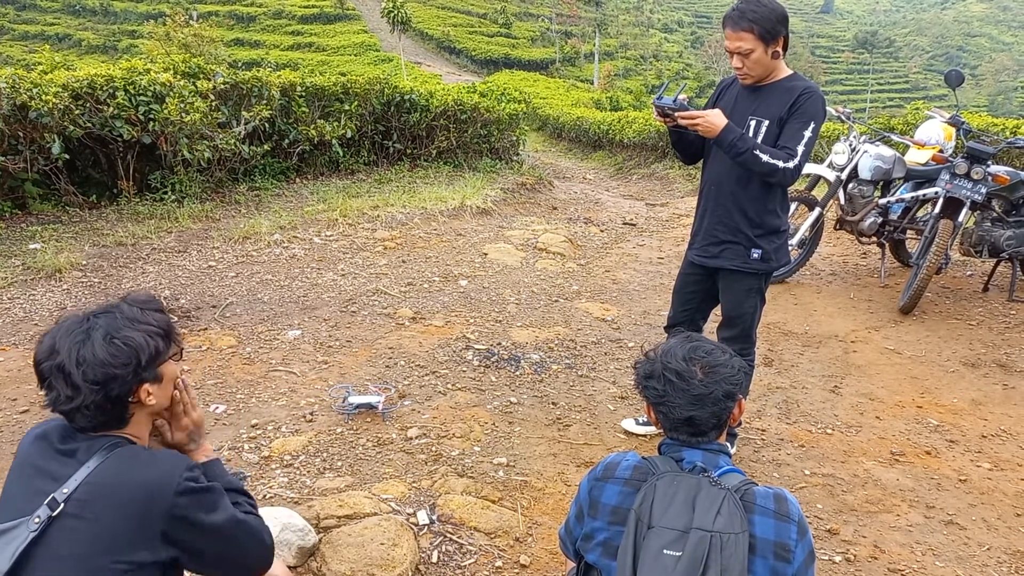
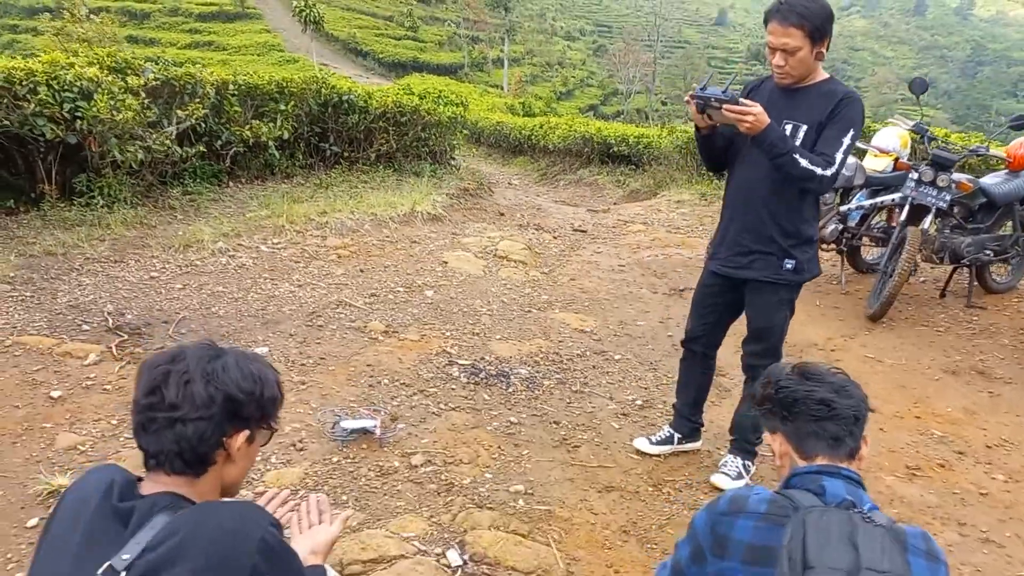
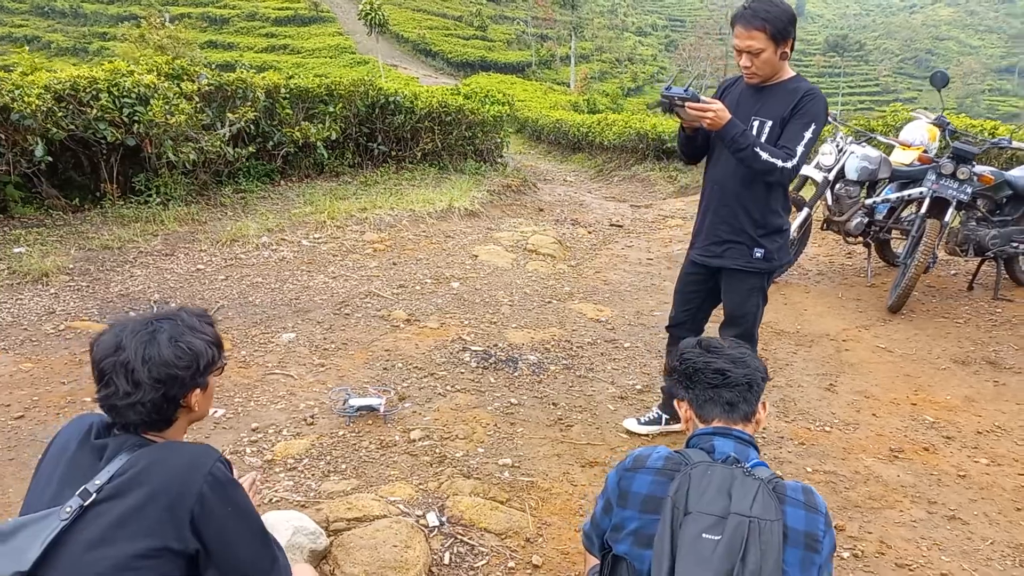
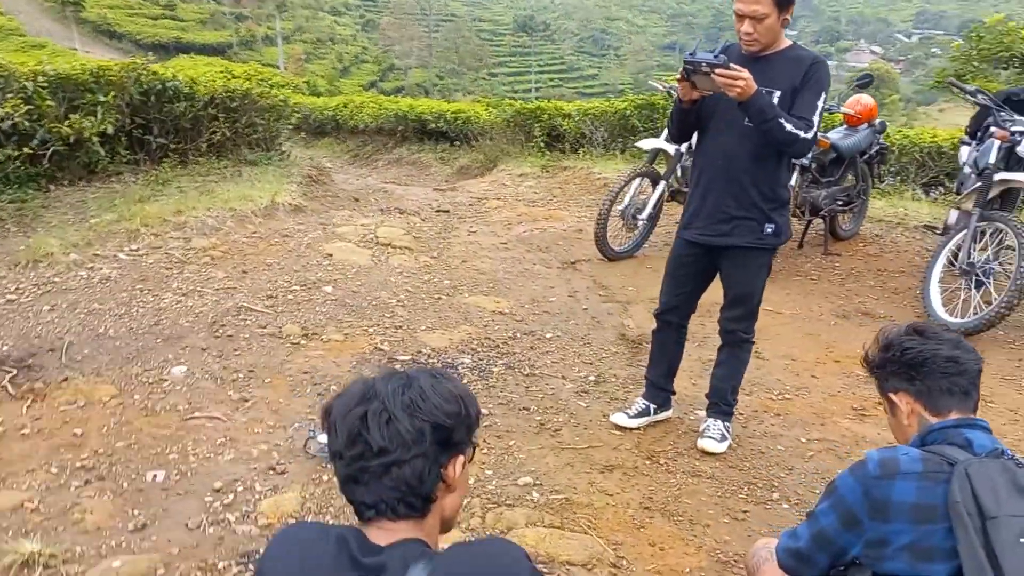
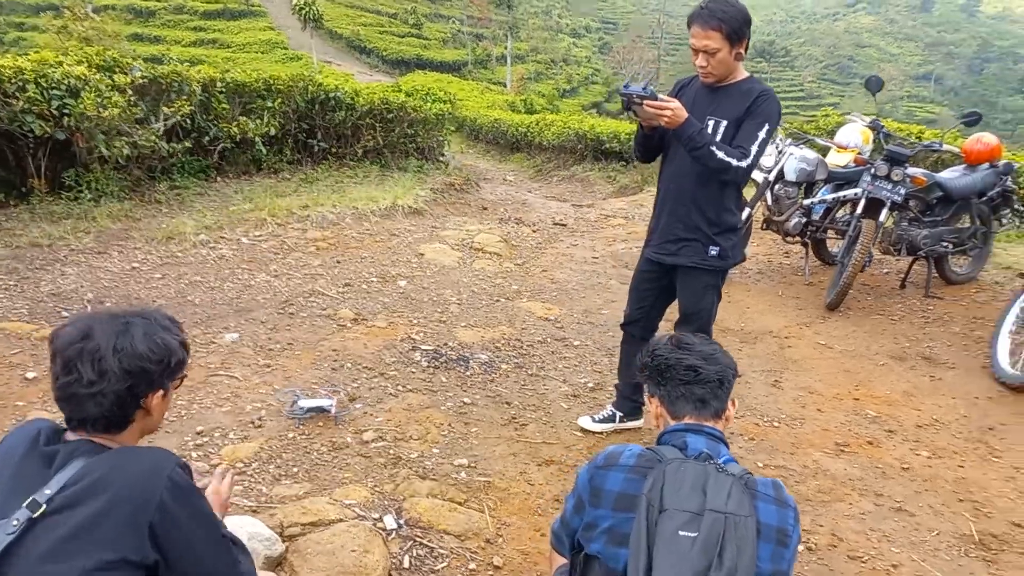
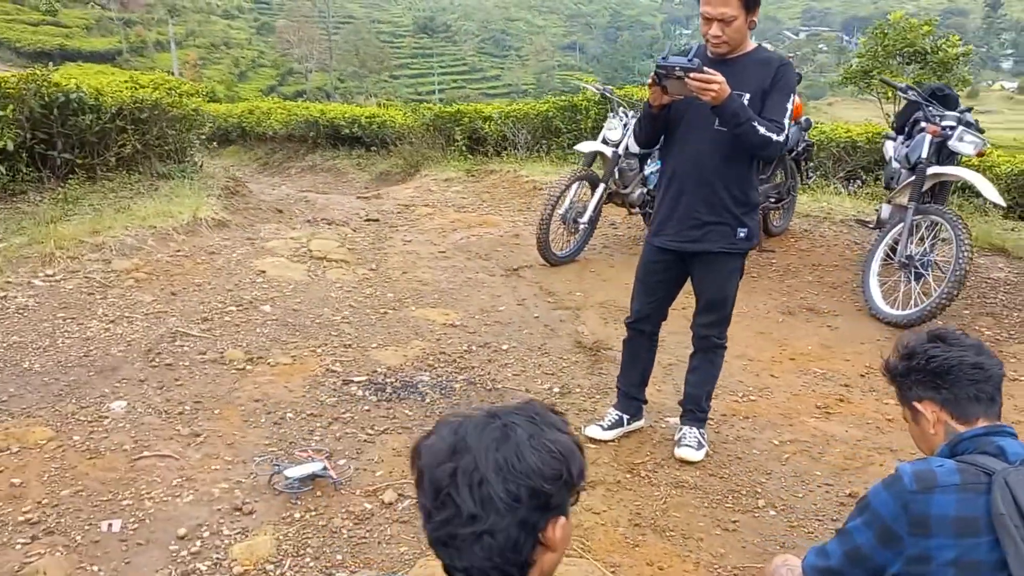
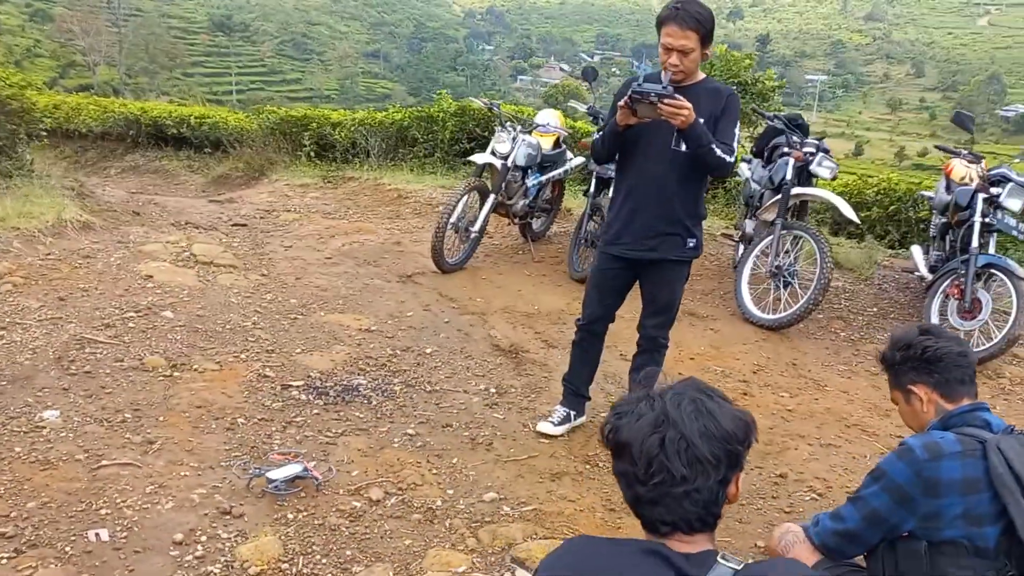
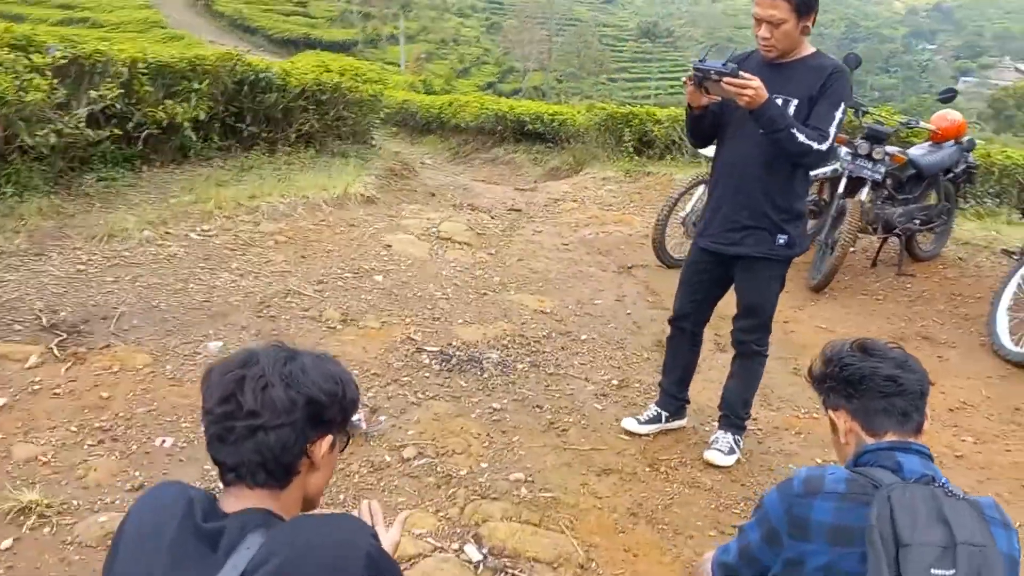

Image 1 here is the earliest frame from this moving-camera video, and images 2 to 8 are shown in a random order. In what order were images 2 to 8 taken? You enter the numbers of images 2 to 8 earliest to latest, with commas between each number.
3, 5, 2, 8, 4, 6, 7
